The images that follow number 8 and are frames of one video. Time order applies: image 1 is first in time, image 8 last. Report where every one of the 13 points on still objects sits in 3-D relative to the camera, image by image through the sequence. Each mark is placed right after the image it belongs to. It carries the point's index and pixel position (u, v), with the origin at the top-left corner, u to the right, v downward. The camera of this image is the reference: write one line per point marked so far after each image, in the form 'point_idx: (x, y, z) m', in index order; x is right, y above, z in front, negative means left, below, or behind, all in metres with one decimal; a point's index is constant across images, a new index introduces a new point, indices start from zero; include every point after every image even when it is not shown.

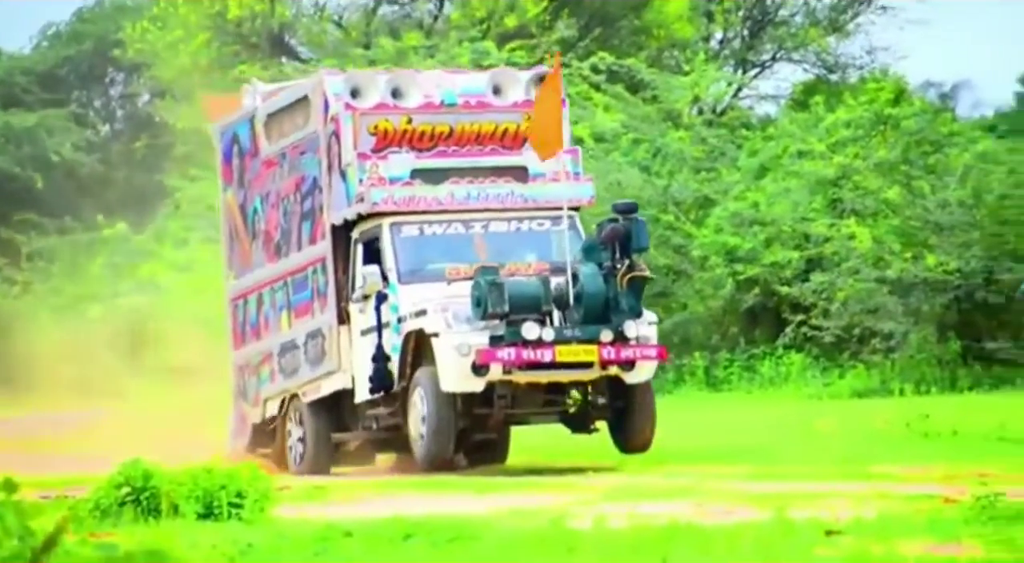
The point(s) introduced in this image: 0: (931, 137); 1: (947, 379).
0: (+2.5, +0.9, +13.9) m
1: (+2.5, -0.6, +13.5) m
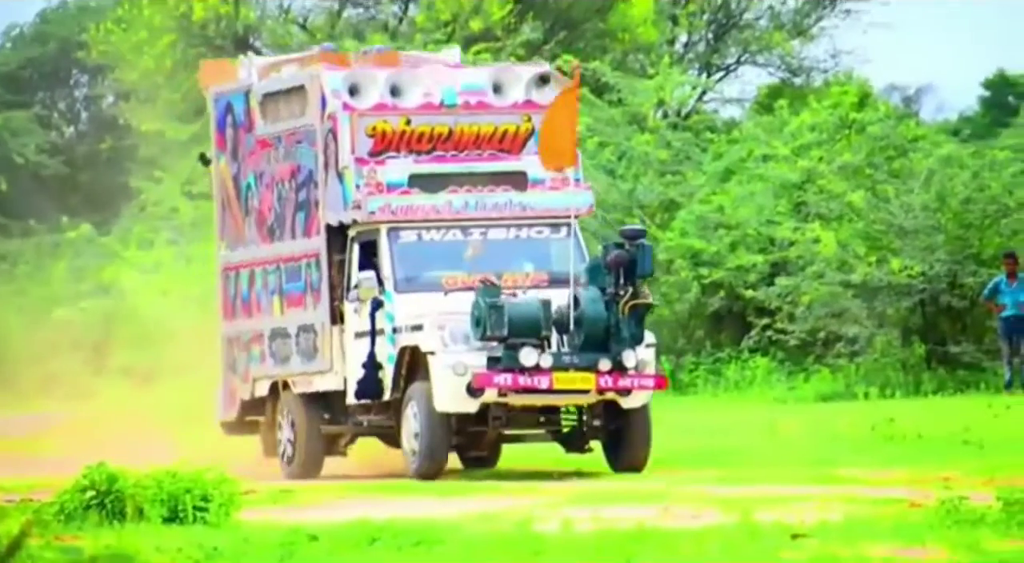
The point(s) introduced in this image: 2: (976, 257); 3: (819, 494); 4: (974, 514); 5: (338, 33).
0: (+2.3, +0.8, +13.9) m
1: (+2.4, -0.6, +13.6) m
2: (+2.8, +0.1, +13.7) m
3: (+1.6, -1.2, +12.5) m
4: (+2.4, -1.2, +12.1) m
5: (-1.0, +1.5, +13.9) m
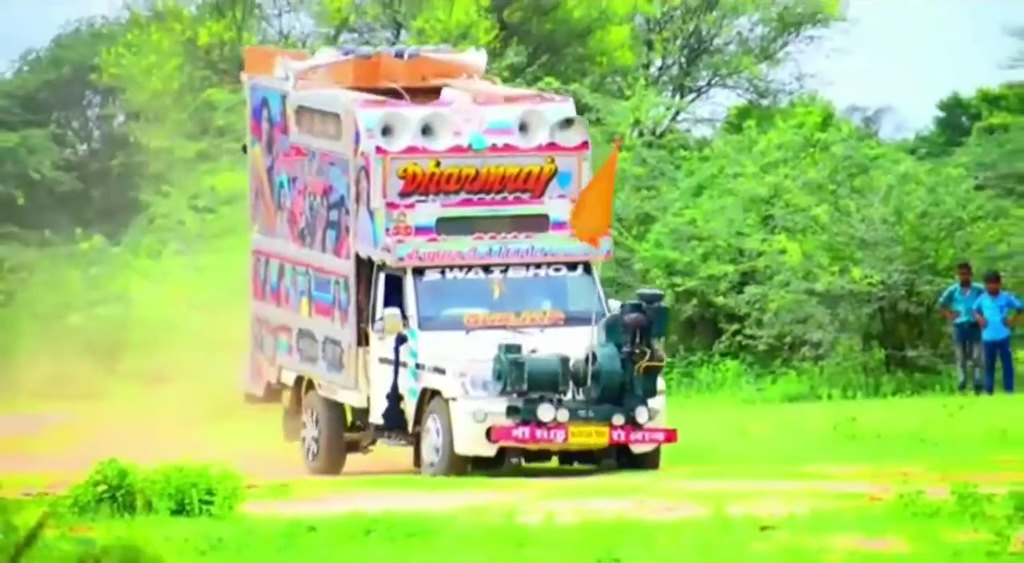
0: (+2.2, +0.8, +14.9) m
1: (+2.3, -0.7, +14.5) m
2: (+2.7, +0.1, +14.7) m
3: (+1.6, -1.2, +13.4) m
4: (+2.4, -1.3, +13.0) m
5: (-1.1, +1.4, +14.7) m
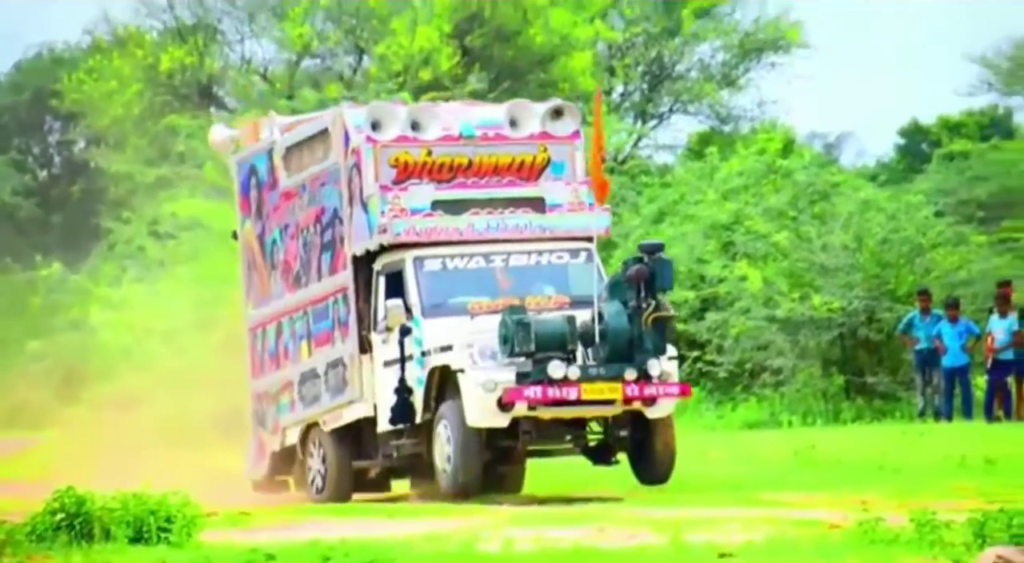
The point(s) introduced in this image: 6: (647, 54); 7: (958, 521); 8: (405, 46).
0: (+2.0, +0.6, +14.9) m
1: (+2.0, -0.8, +14.5) m
2: (+2.4, -0.1, +14.7) m
3: (+1.4, -1.4, +13.4) m
4: (+2.1, -1.4, +13.1) m
5: (-1.4, +1.3, +14.7) m
6: (+0.9, +1.5, +15.0) m
7: (+2.6, -1.4, +13.2) m
8: (-0.7, +1.5, +14.7) m
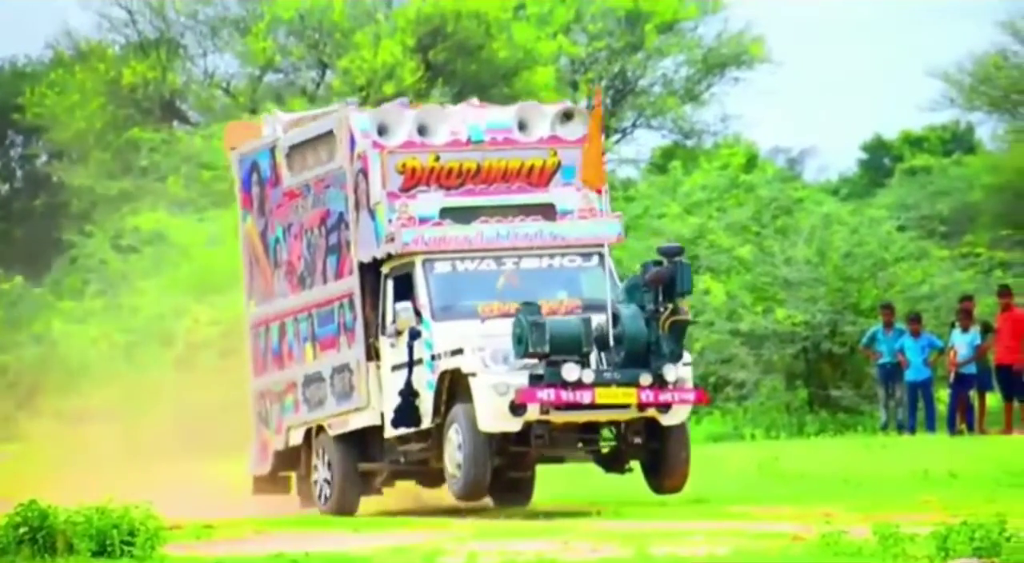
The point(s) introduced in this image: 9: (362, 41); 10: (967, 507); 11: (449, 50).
0: (+1.7, +0.5, +14.9) m
1: (+1.8, -0.9, +14.6) m
2: (+2.2, -0.2, +14.7) m
3: (+1.1, -1.4, +13.4) m
4: (+1.9, -1.5, +13.1) m
5: (-1.6, +1.2, +14.7) m
6: (+0.6, +1.4, +15.1) m
7: (+2.4, -1.4, +13.2) m
8: (-0.9, +1.4, +14.7) m
9: (-1.0, +1.5, +14.8) m
10: (+2.7, -1.3, +13.6) m
11: (-0.4, +1.5, +14.9) m
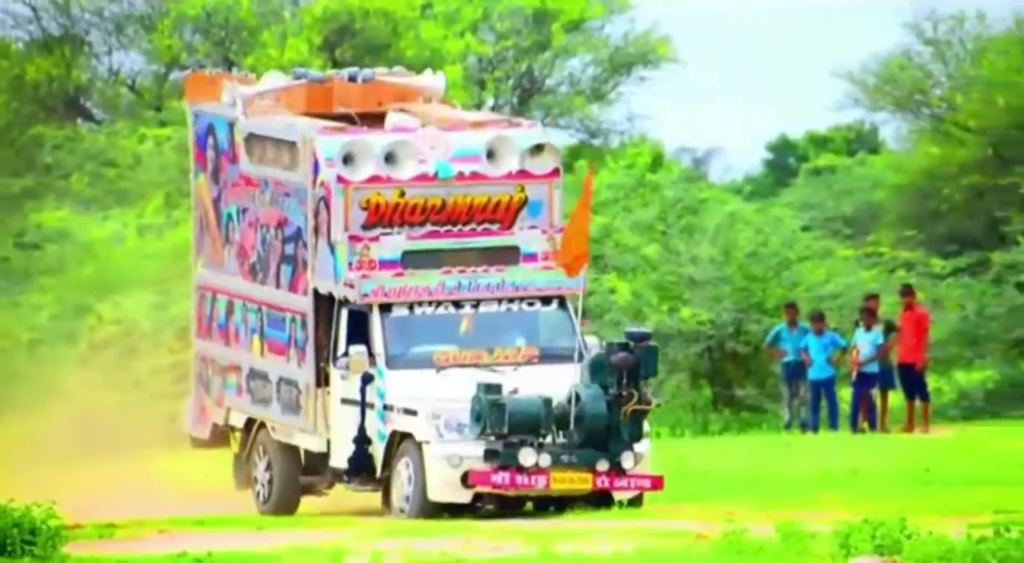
0: (+1.1, +0.5, +15.0) m
1: (+1.2, -0.9, +14.6) m
2: (+1.6, -0.2, +14.8) m
3: (+0.6, -1.4, +13.5) m
4: (+1.4, -1.5, +13.1) m
5: (-2.2, +1.2, +14.6) m
6: (0.0, +1.4, +15.1) m
7: (+1.8, -1.4, +13.3) m
8: (-1.5, +1.4, +14.7) m
9: (-1.6, +1.5, +14.8) m
10: (+2.1, -1.3, +13.6) m
11: (-1.0, +1.5, +14.8) m
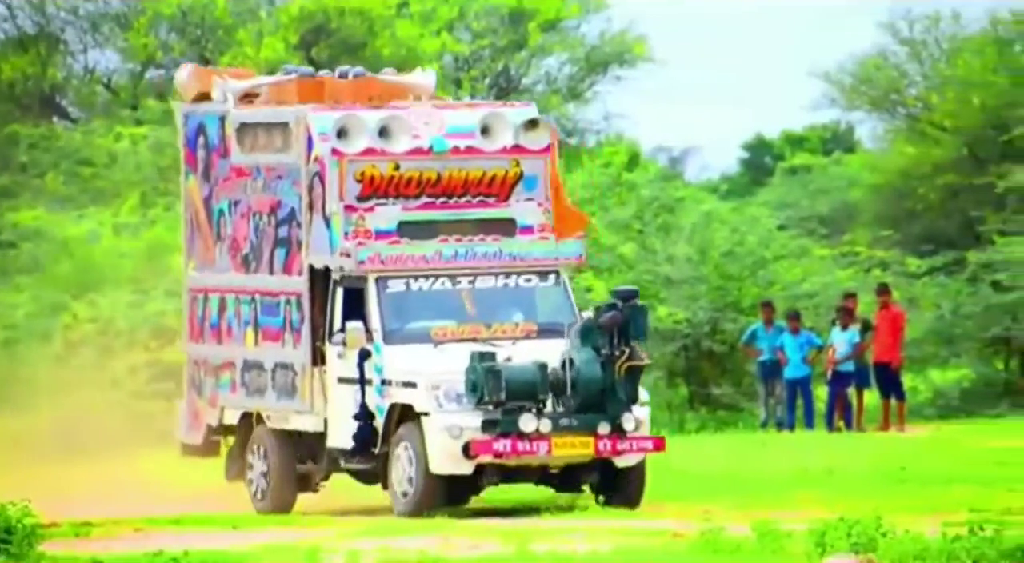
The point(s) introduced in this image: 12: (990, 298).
0: (+1.0, +0.5, +15.0) m
1: (+1.0, -0.9, +14.6) m
2: (+1.4, -0.2, +14.8) m
3: (+0.4, -1.4, +13.5) m
4: (+1.3, -1.5, +13.2) m
5: (-2.4, +1.2, +14.6) m
6: (-0.1, +1.4, +15.1) m
7: (+1.7, -1.4, +13.3) m
8: (-1.7, +1.4, +14.6) m
9: (-1.7, +1.6, +14.7) m
10: (+2.0, -1.3, +13.7) m
11: (-1.2, +1.5, +14.8) m
12: (+3.0, -0.1, +14.4) m
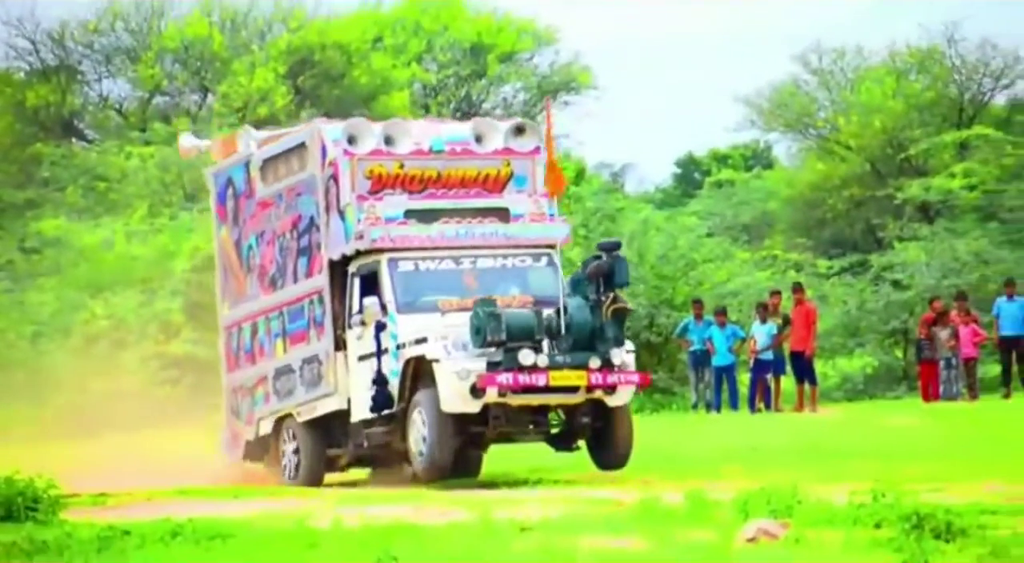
0: (+0.7, +0.5, +17.1) m
1: (+0.8, -0.9, +16.7) m
2: (+1.2, -0.2, +16.9) m
3: (+0.2, -1.4, +15.6) m
4: (+1.0, -1.5, +15.3) m
5: (-2.6, +1.2, +16.7) m
6: (-0.4, +1.4, +17.2) m
7: (+1.4, -1.4, +15.5) m
8: (-1.9, +1.4, +16.7) m
9: (-2.0, +1.5, +16.8) m
10: (+1.7, -1.3, +15.8) m
11: (-1.4, +1.5, +16.9) m
12: (+2.7, -0.1, +16.6) m
